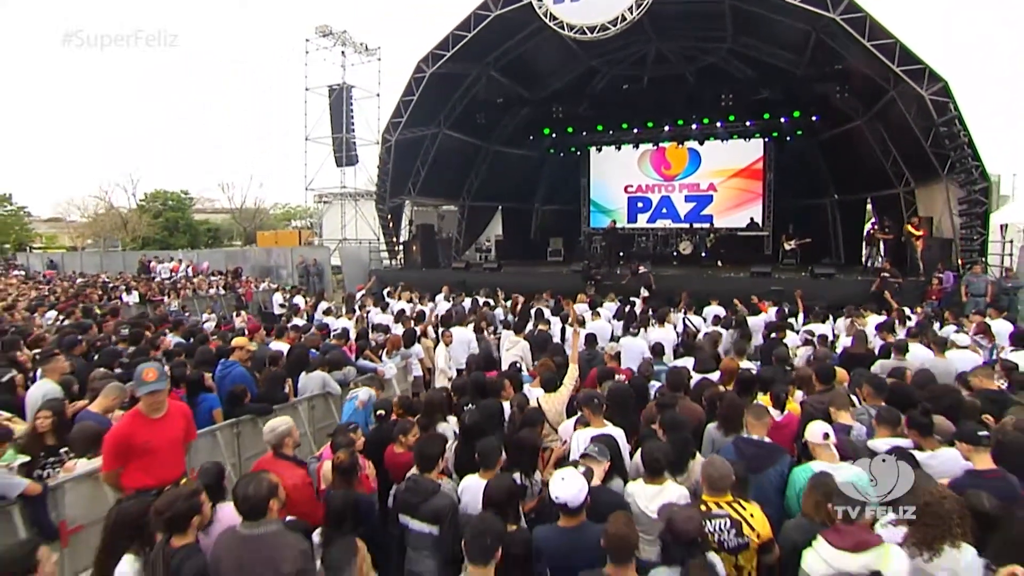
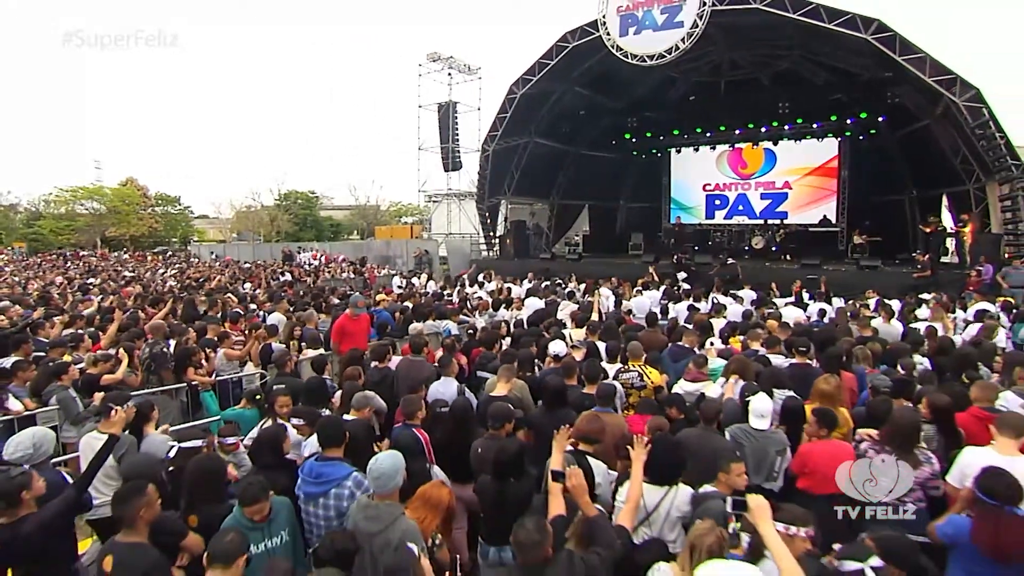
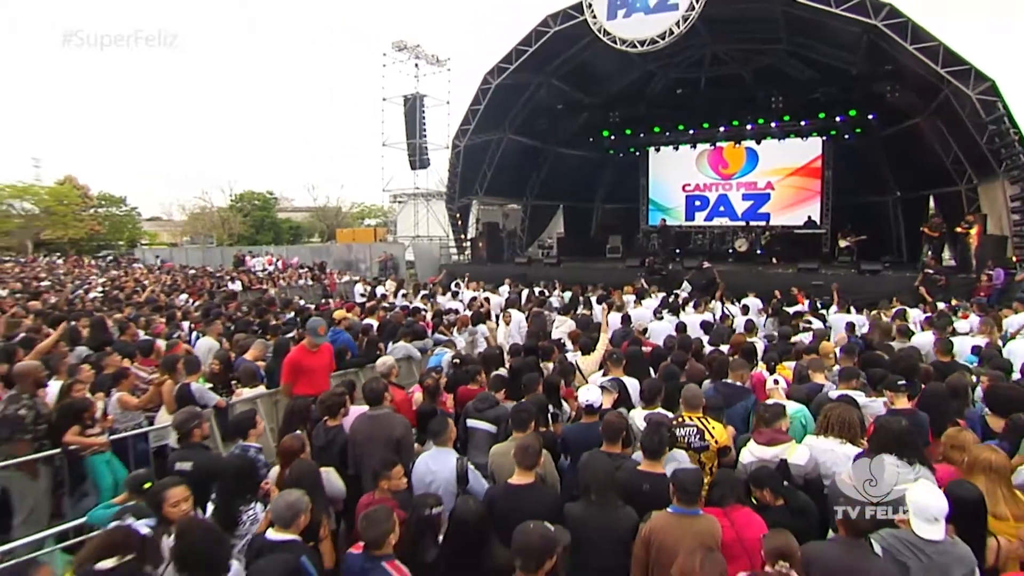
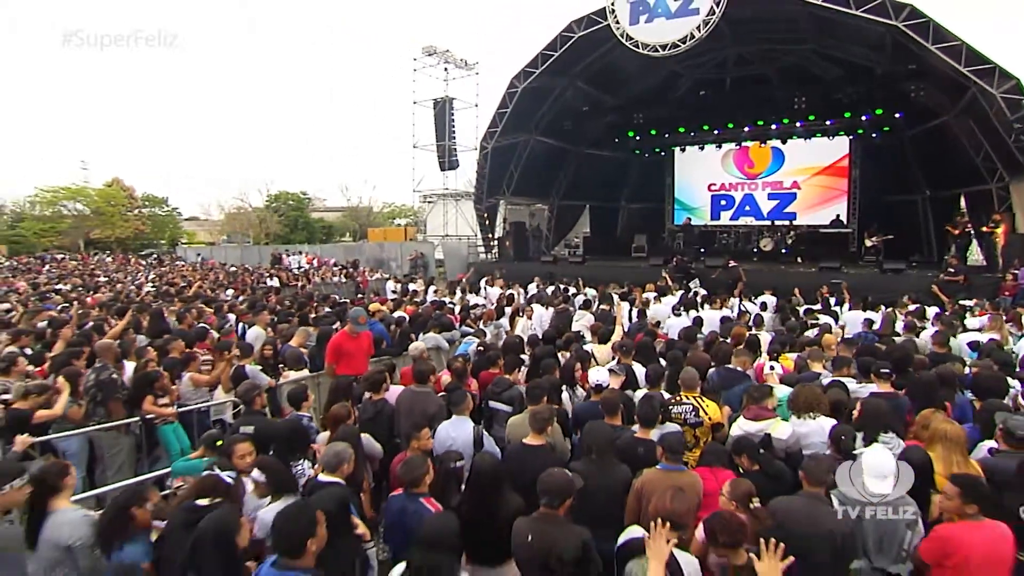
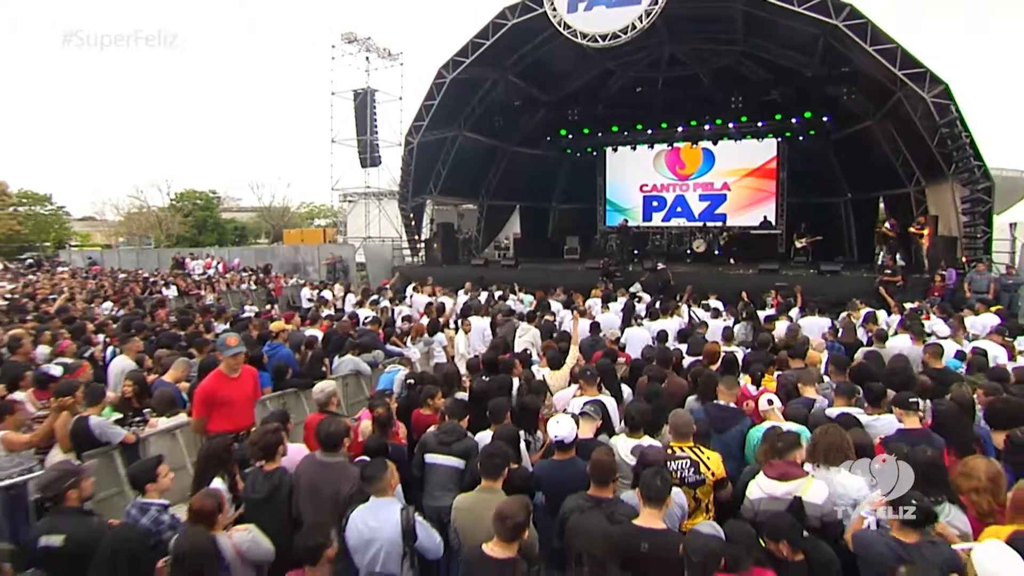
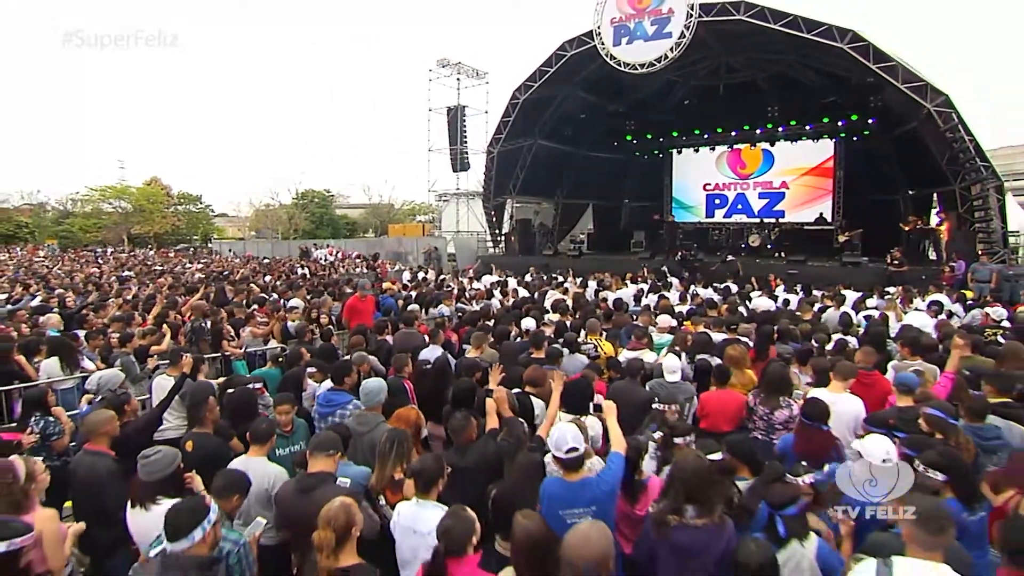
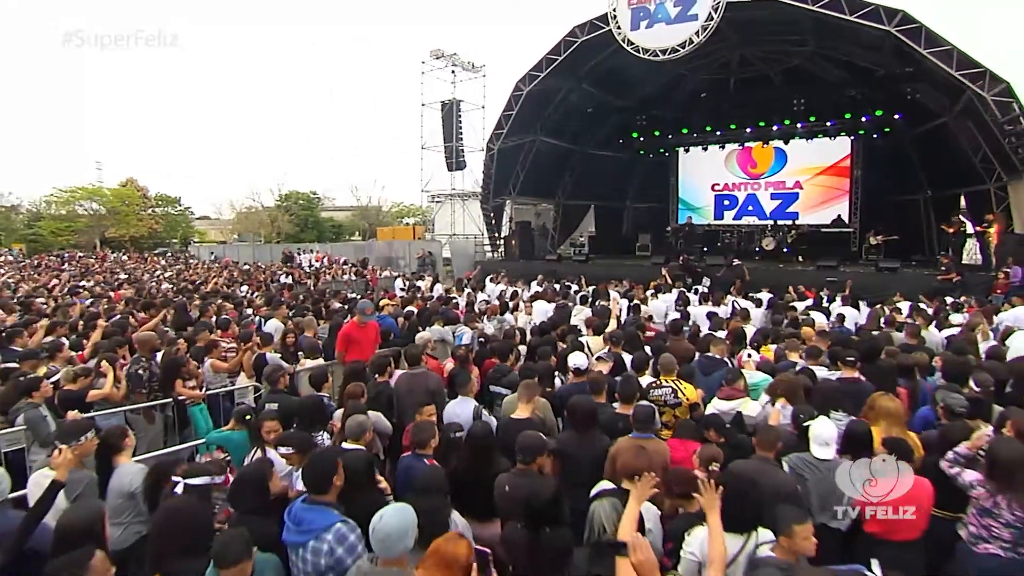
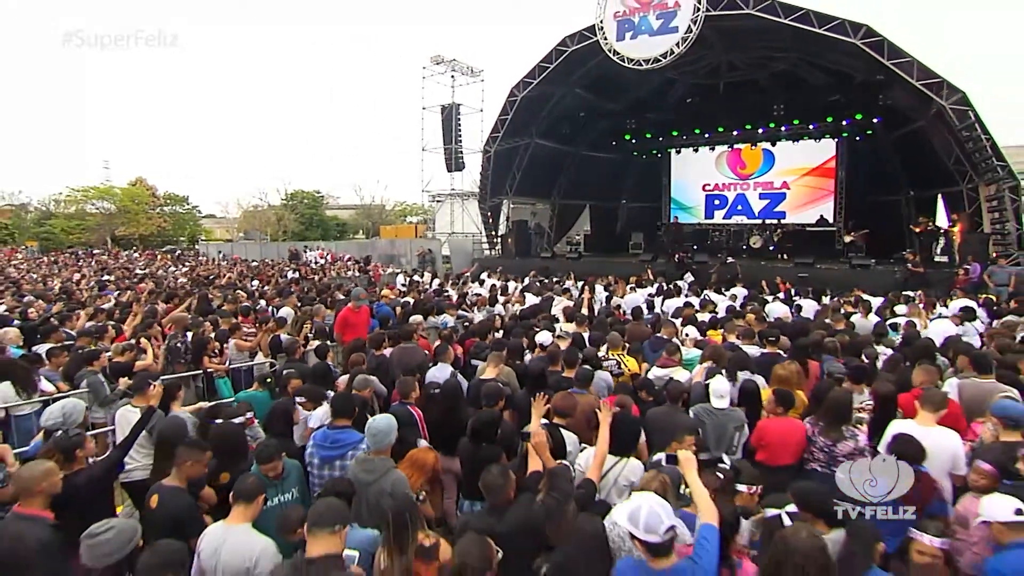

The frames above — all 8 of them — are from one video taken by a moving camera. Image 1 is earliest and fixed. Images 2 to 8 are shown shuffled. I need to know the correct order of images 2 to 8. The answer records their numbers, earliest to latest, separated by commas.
5, 3, 4, 7, 2, 8, 6
